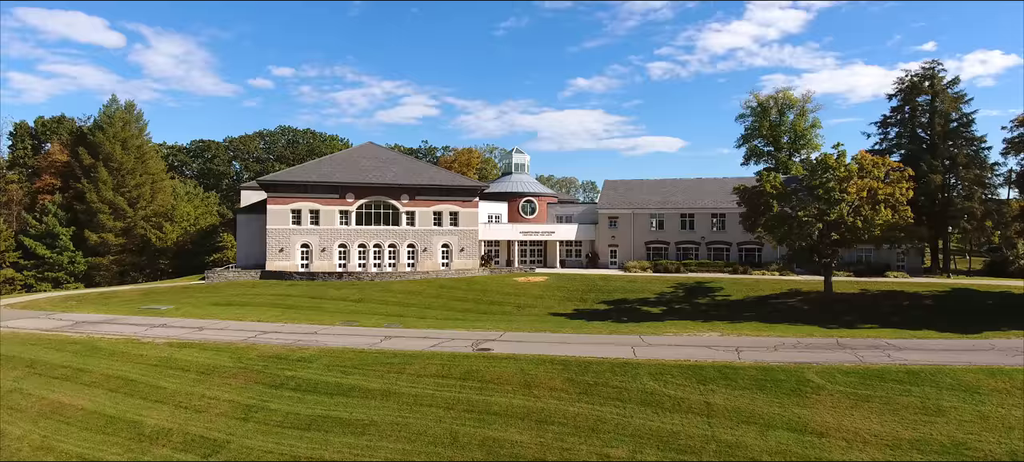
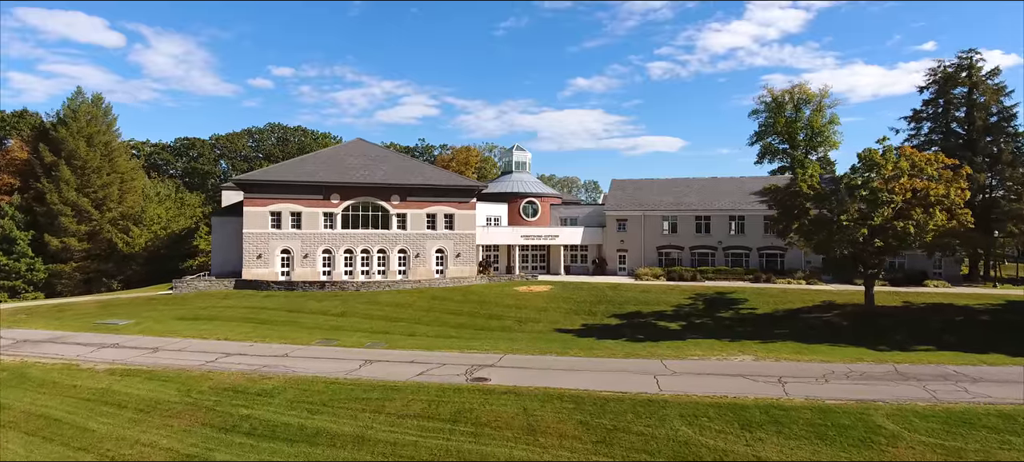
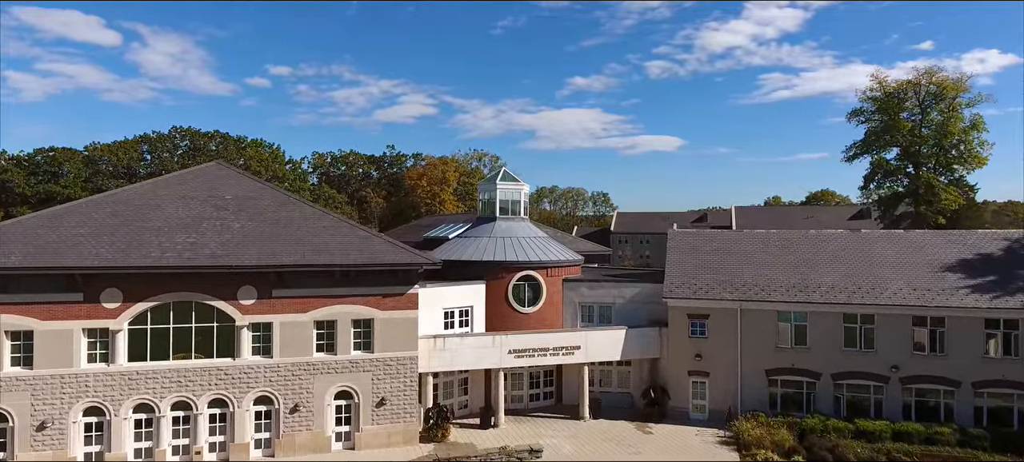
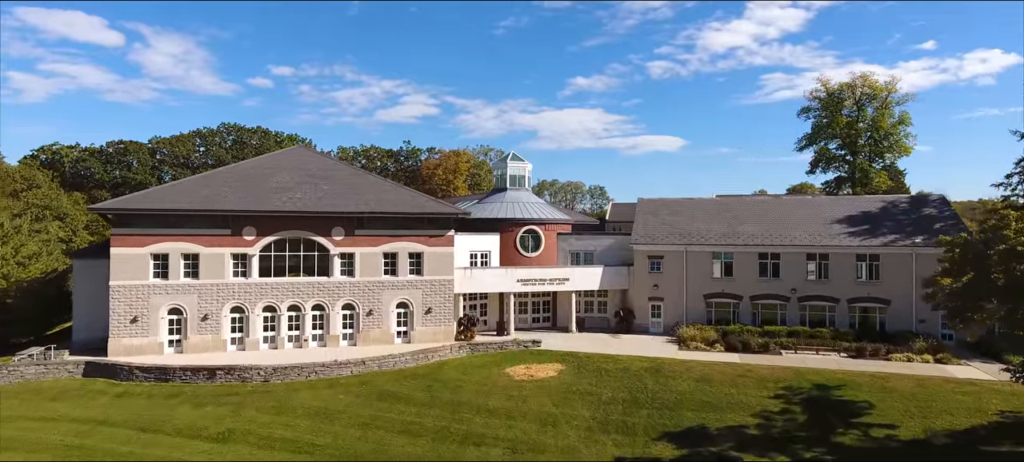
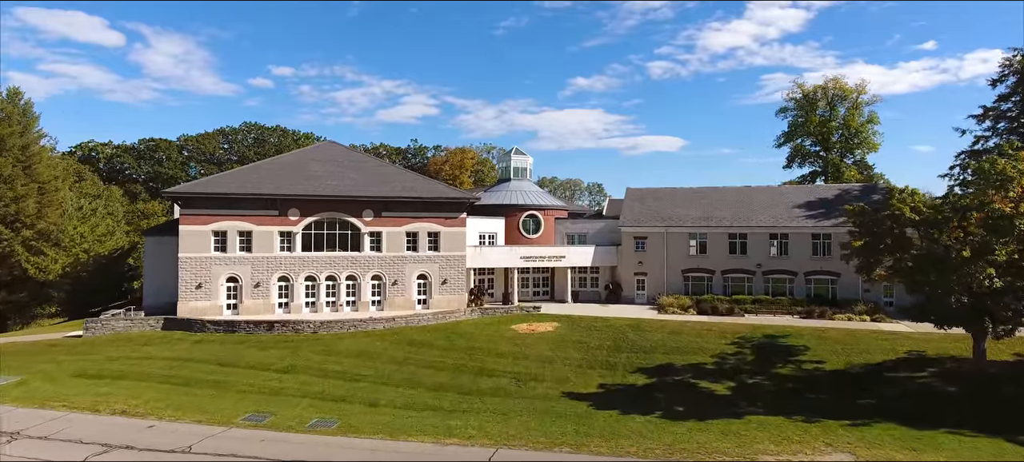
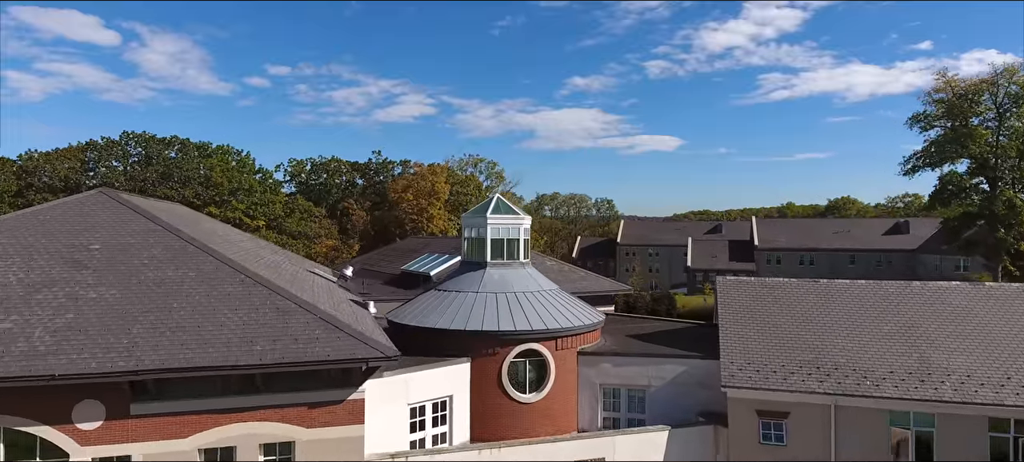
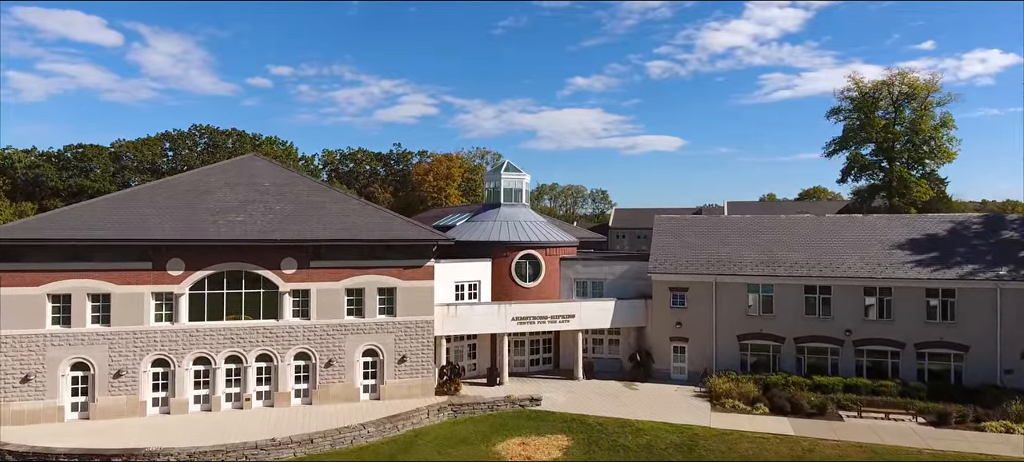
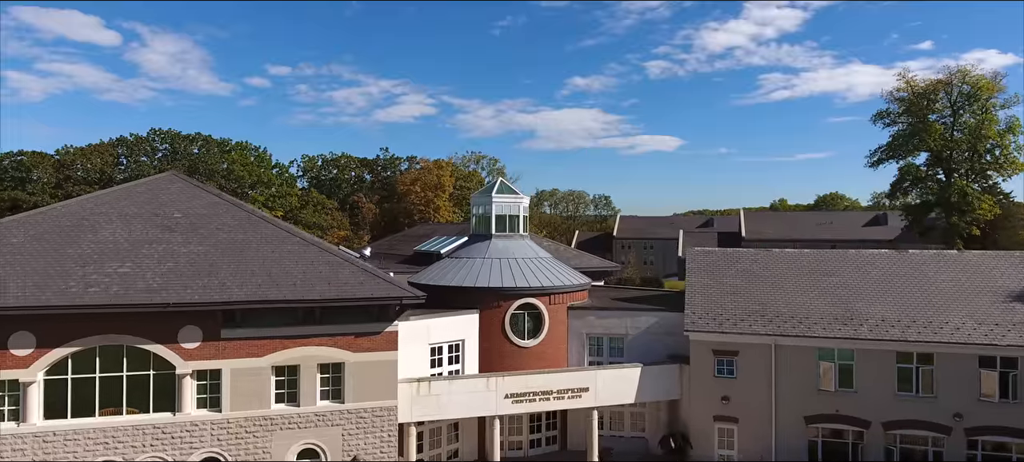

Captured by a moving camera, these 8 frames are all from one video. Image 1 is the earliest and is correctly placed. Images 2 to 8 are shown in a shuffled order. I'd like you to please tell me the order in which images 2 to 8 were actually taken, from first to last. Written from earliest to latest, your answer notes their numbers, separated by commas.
2, 5, 4, 7, 3, 8, 6
